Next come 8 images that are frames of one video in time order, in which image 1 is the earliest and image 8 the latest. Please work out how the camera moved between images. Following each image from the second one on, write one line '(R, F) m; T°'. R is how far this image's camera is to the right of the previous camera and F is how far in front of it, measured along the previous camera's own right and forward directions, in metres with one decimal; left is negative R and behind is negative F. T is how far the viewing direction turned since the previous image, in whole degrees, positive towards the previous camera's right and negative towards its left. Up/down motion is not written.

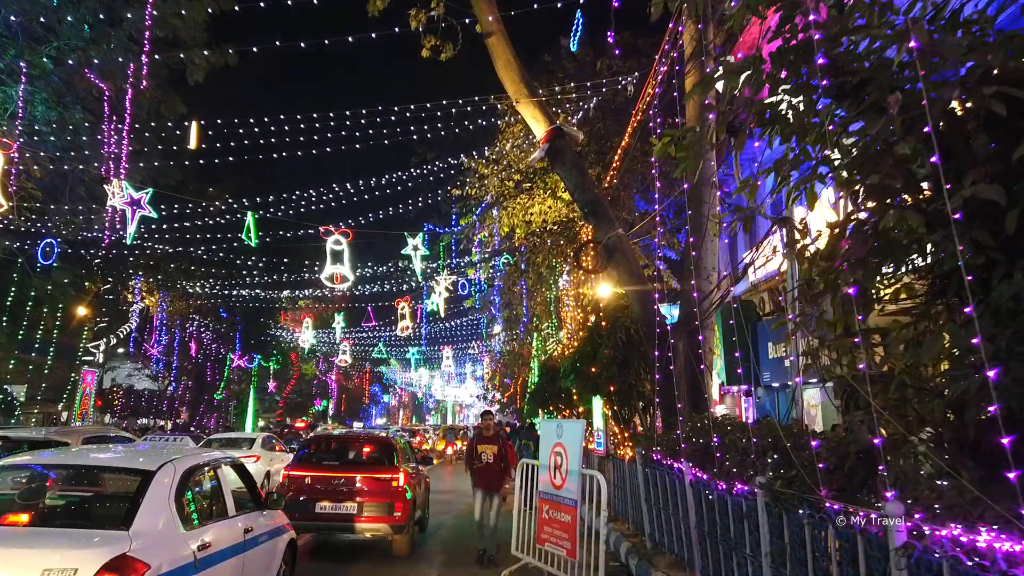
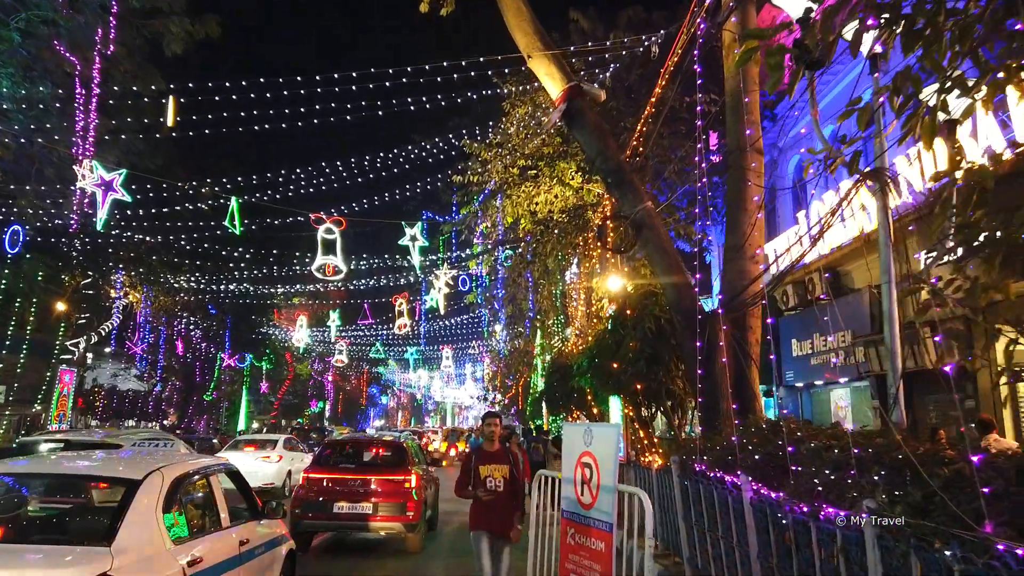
(-0.1, +1.1) m; 0°
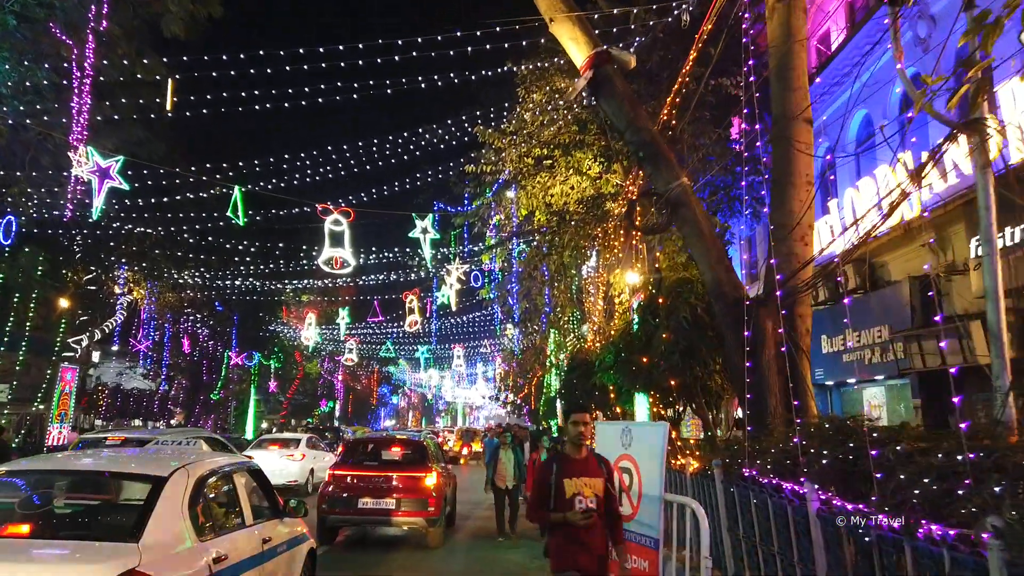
(-0.1, +0.7) m; -1°
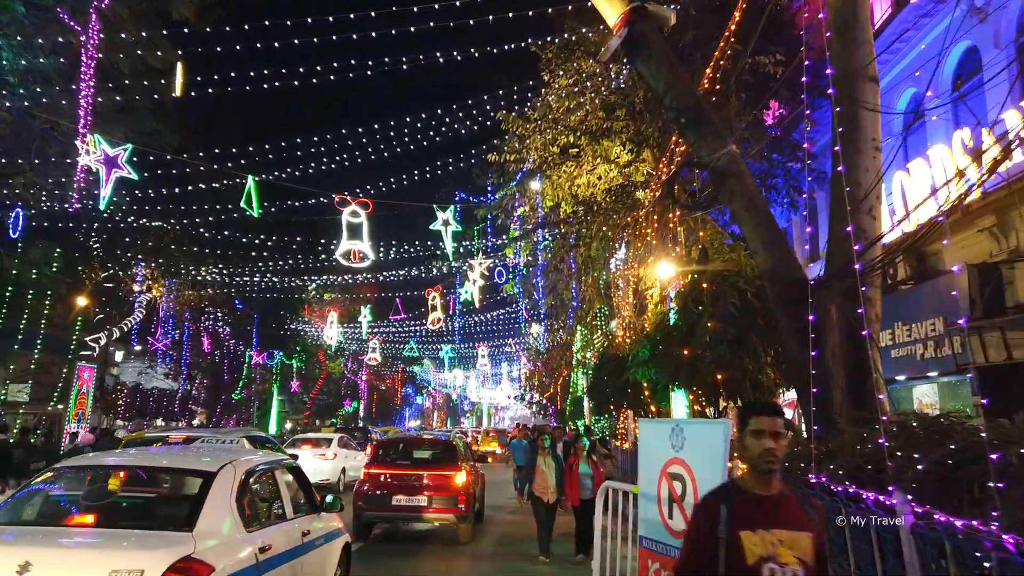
(0.0, +0.7) m; -2°
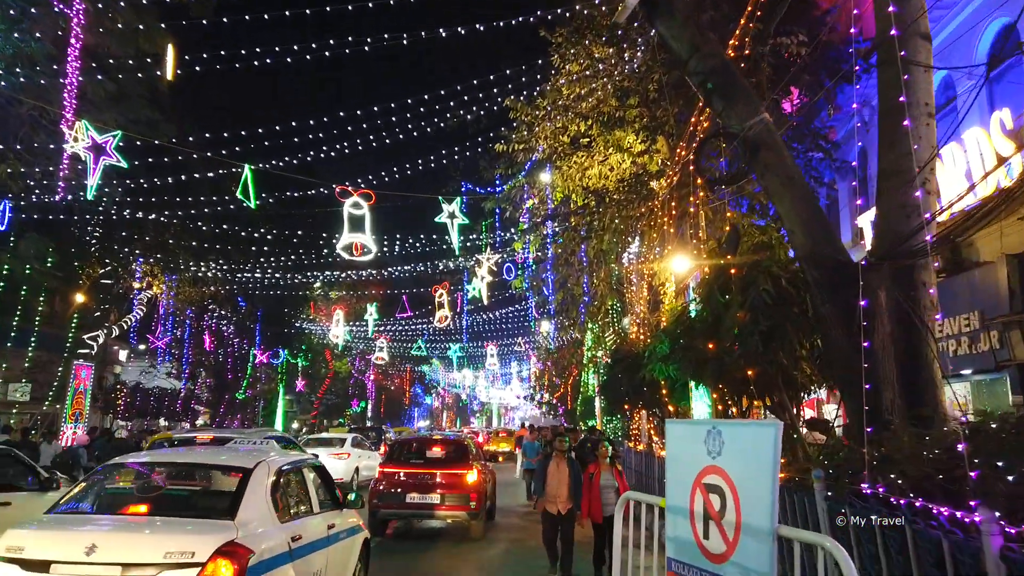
(0.0, +0.6) m; -1°
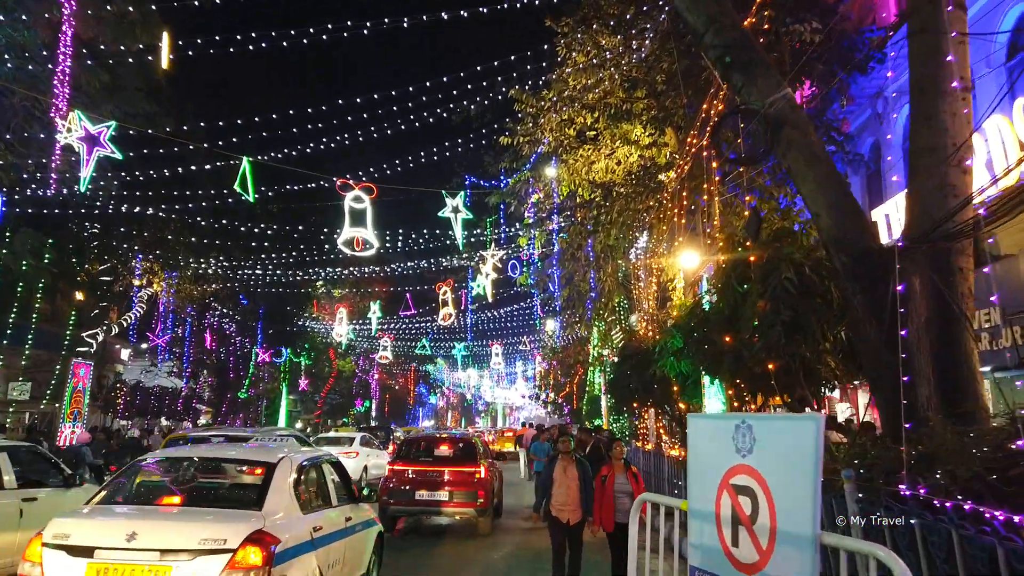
(0.0, +0.3) m; 0°
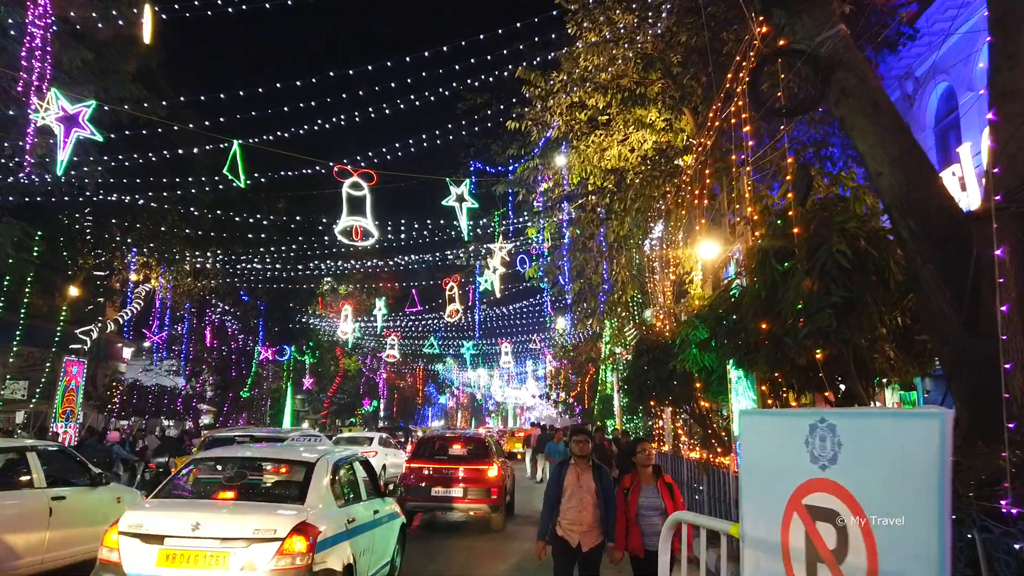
(0.0, +0.7) m; -1°
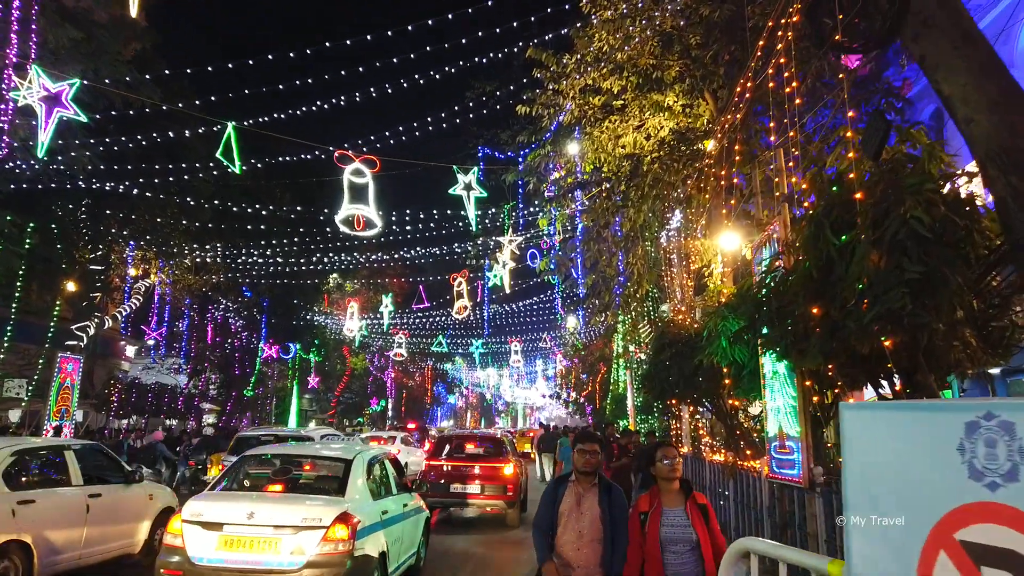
(0.0, +0.6) m; -1°
